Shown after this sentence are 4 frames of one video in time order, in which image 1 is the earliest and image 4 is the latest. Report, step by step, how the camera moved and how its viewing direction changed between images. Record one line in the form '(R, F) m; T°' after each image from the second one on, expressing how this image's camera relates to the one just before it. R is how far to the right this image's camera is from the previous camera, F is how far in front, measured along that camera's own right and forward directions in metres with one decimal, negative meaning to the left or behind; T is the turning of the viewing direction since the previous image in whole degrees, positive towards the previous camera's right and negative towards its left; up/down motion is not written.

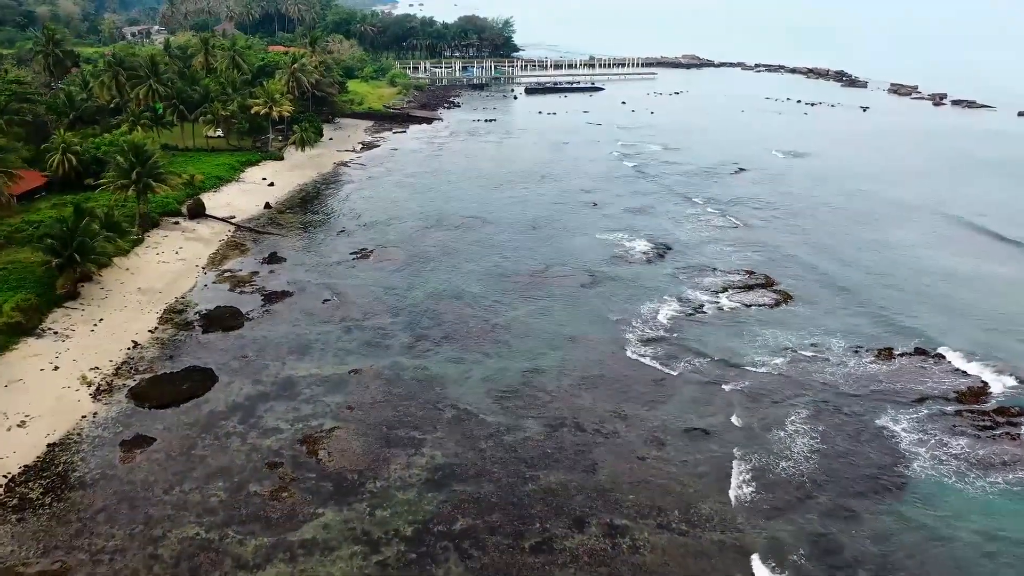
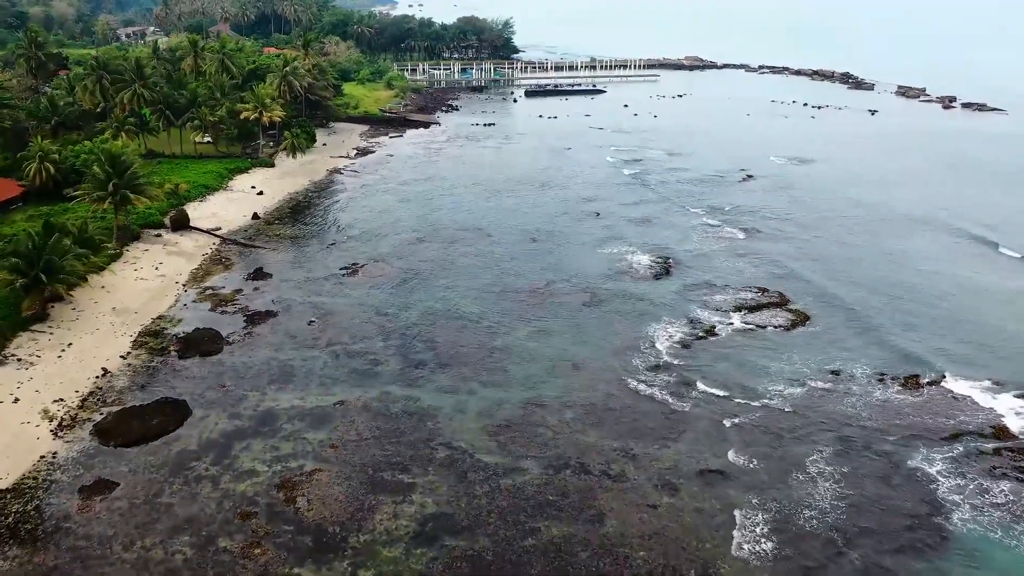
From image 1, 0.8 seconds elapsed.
(+0.1, +2.0) m; 0°
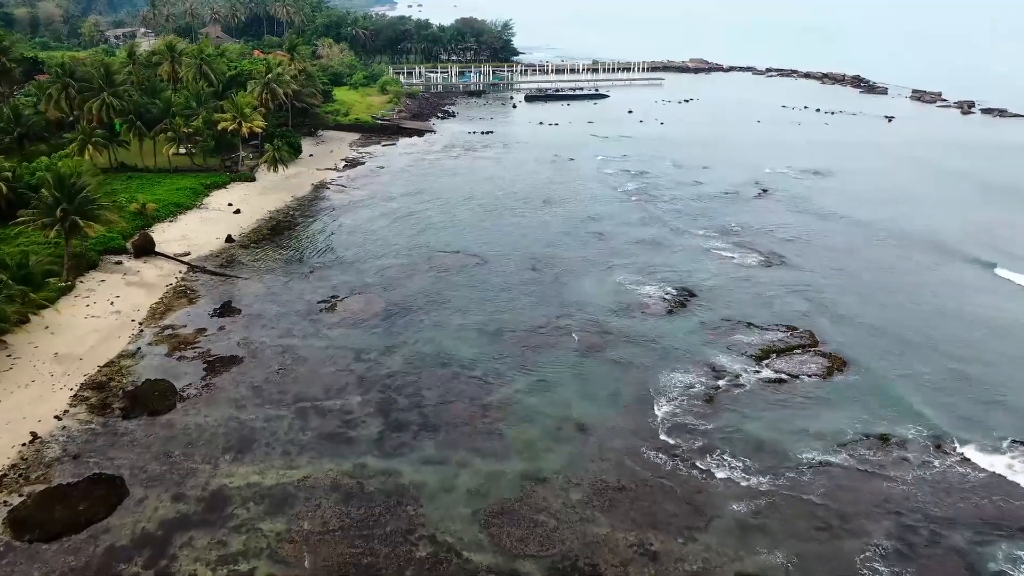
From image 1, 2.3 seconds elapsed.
(+0.1, +3.8) m; 0°
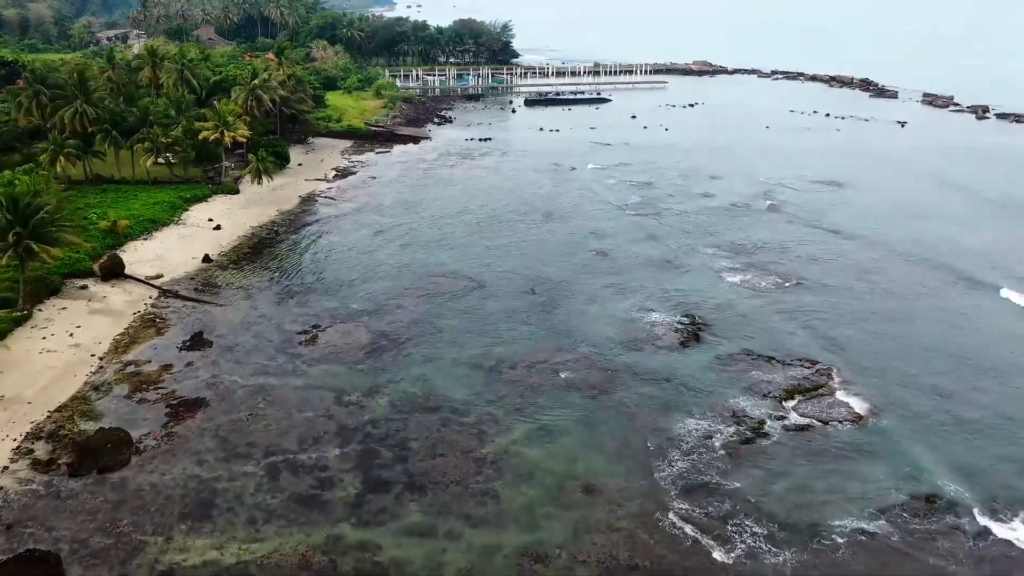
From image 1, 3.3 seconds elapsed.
(+0.1, +2.8) m; 0°
